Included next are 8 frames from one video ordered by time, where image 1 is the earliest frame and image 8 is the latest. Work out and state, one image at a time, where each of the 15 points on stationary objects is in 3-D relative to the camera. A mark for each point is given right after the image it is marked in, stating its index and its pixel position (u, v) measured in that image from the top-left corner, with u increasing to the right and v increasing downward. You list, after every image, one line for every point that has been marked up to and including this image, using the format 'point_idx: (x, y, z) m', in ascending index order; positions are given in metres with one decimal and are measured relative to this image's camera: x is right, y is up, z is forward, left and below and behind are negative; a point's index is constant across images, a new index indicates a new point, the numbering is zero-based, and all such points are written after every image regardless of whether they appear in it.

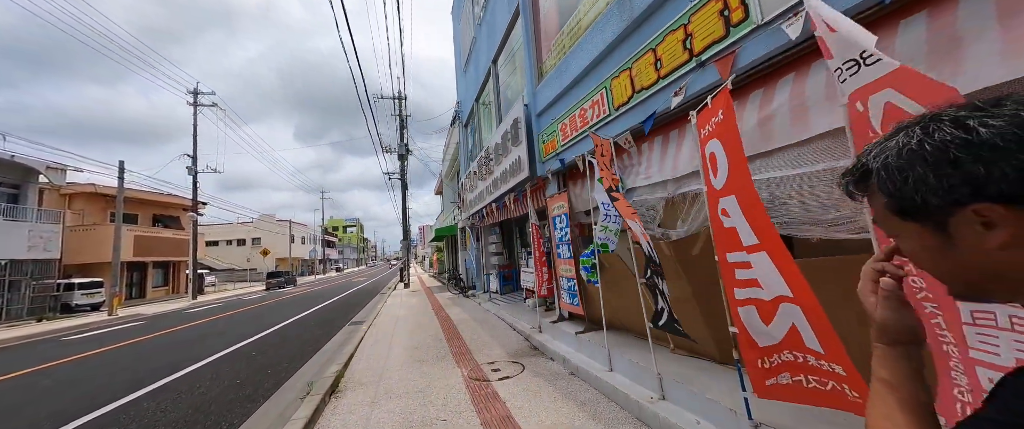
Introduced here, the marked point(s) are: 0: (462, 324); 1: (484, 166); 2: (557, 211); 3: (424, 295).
0: (-1.2, -2.7, +7.8) m
1: (-0.9, +1.4, +9.4) m
2: (+0.8, +0.1, +5.3) m
3: (-4.2, -3.9, +15.1) m
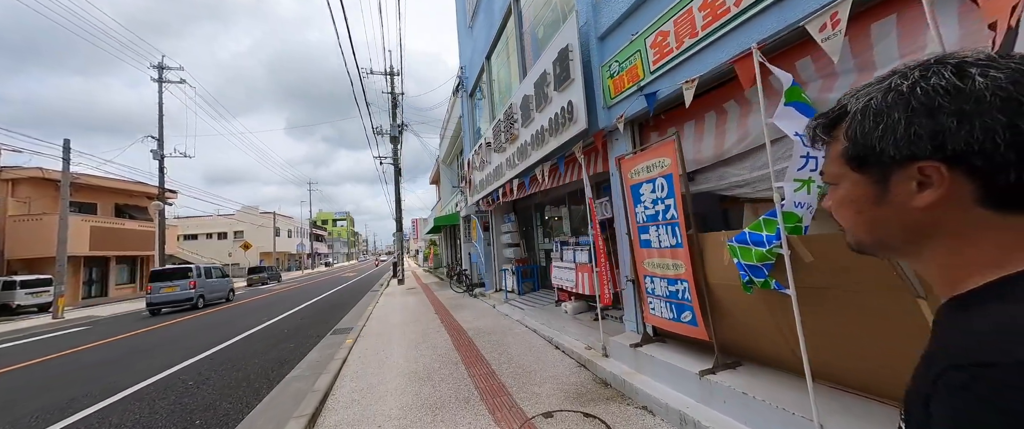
0: (-0.6, -2.3, +5.9) m
1: (-0.3, +1.9, +7.4) m
2: (+1.4, +0.4, +3.4) m
3: (-3.7, -3.3, +13.2) m
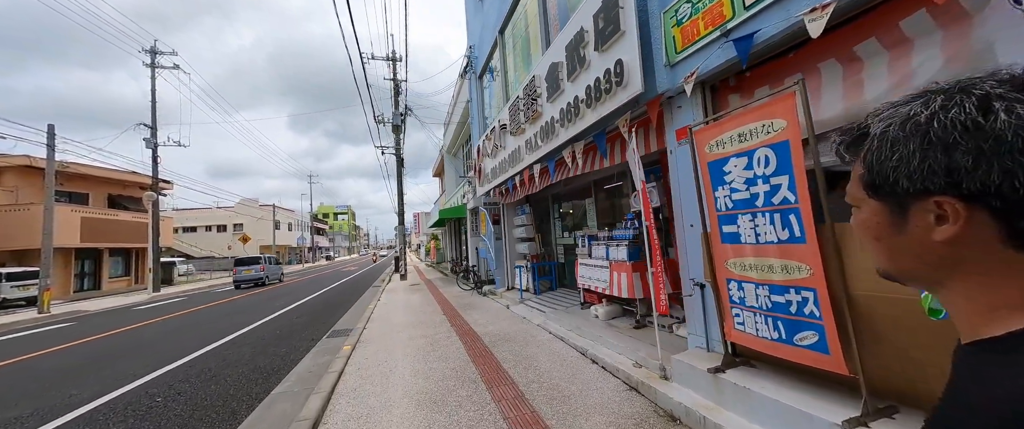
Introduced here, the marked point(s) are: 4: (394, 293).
0: (-0.2, -2.1, +5.1) m
1: (+0.1, +2.1, +6.5) m
2: (+1.8, +0.6, +2.6) m
3: (-3.3, -3.0, +12.4) m
4: (-4.8, -3.2, +12.9) m
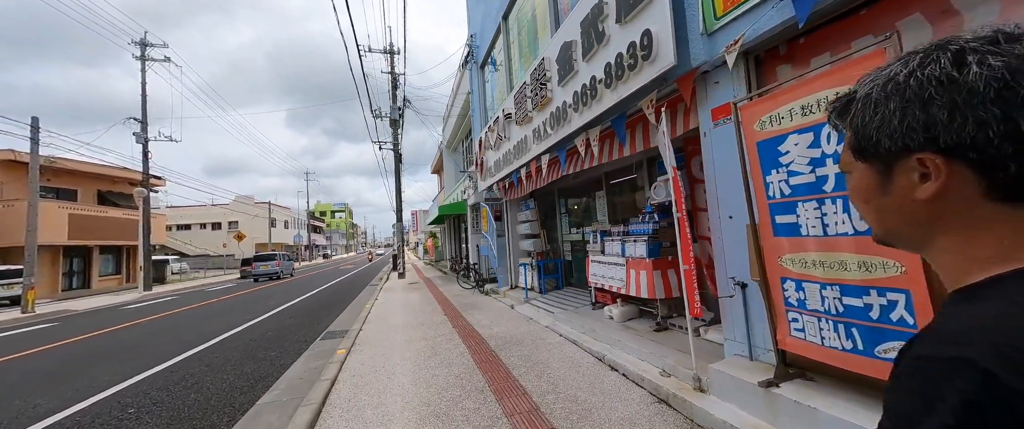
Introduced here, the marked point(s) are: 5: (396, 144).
0: (-0.1, -2.0, +4.7) m
1: (+0.2, +2.2, +6.1) m
2: (+2.0, +0.7, +2.2) m
3: (-3.2, -2.9, +12.0) m
4: (-4.8, -3.1, +12.5) m
5: (-6.8, +4.1, +18.5) m
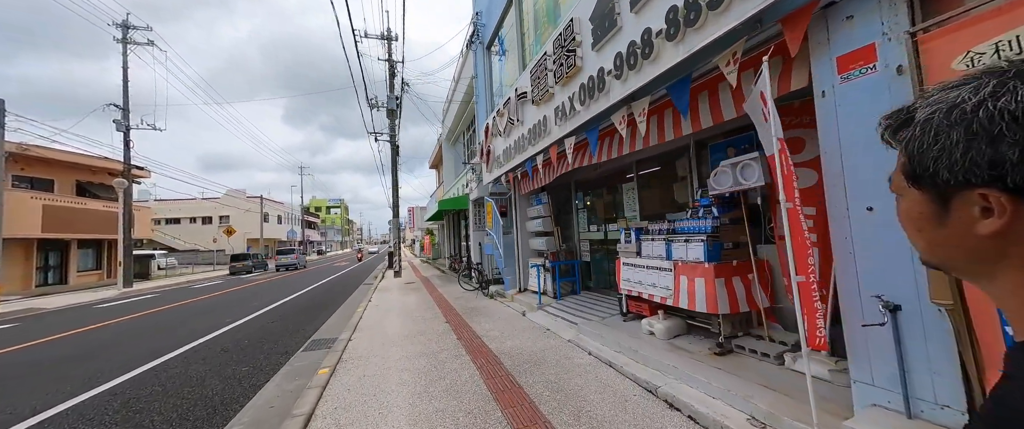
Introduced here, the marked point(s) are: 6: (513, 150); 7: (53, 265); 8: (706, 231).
0: (+0.1, -1.9, +3.8) m
1: (+0.5, +2.3, +5.2) m
2: (+2.3, +0.7, +1.3) m
3: (-3.1, -2.7, +11.1) m
4: (-4.6, -2.9, +11.6) m
5: (-6.6, +4.4, +17.6) m
6: (0.0, +1.4, +6.8) m
7: (-27.8, -3.1, +19.1) m
8: (+2.2, -0.2, +3.5) m
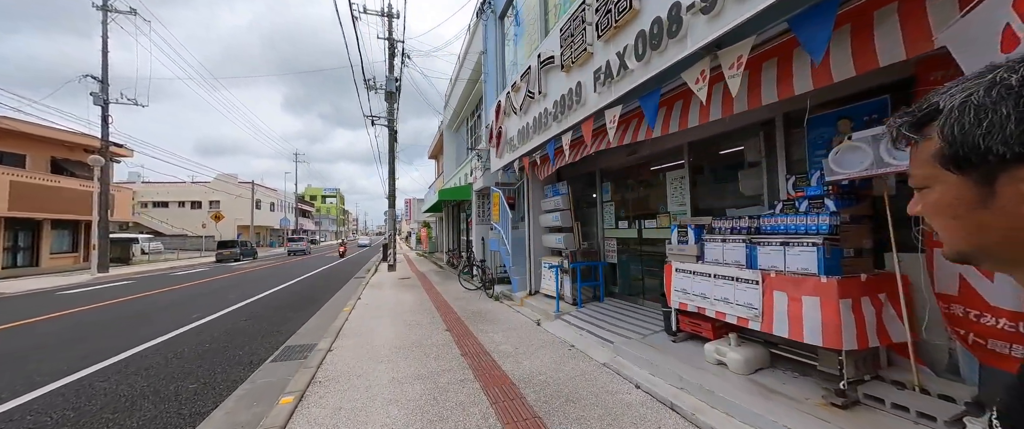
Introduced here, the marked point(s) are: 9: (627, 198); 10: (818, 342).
0: (+0.4, -1.8, +2.8) m
1: (+0.9, +2.4, +4.2) m
2: (+2.6, +0.7, +0.3) m
3: (-2.9, -2.4, +10.1) m
4: (-4.5, -2.5, +10.6) m
5: (-6.3, +4.9, +16.4) m
6: (+0.4, +1.6, +5.8) m
7: (-27.7, -1.8, +17.8) m
8: (+2.5, -0.1, +2.5) m
9: (+2.1, +0.3, +5.7) m
10: (+2.3, -0.9, +2.4) m
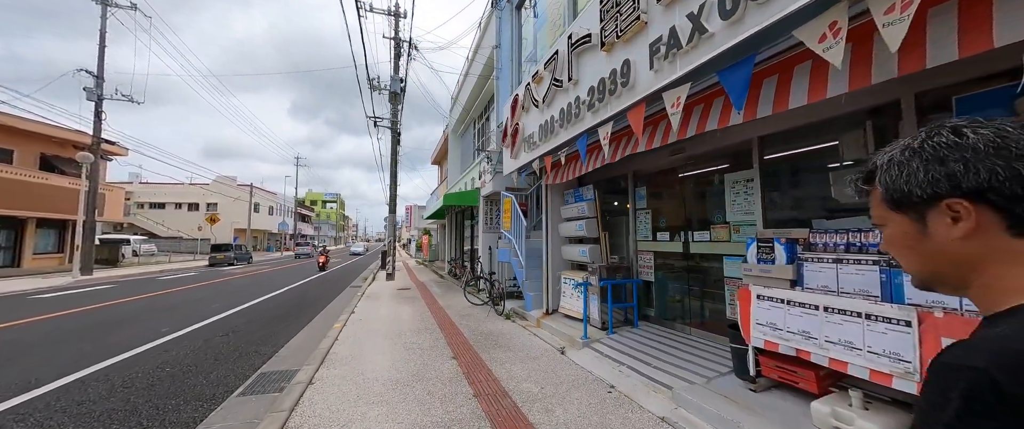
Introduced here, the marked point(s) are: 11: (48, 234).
0: (+0.7, -1.8, +1.9) m
1: (+1.3, +2.3, +3.4) m
2: (+3.0, +0.7, -0.5) m
3: (-2.7, -2.5, +9.2) m
4: (-4.2, -2.7, +9.7) m
5: (-5.8, +4.6, +15.7) m
6: (+0.7, +1.4, +5.0) m
7: (-27.4, -1.7, +17.0) m
8: (+2.8, -0.2, +1.7) m
9: (+2.4, +0.1, +4.8) m
10: (+2.6, -1.0, +1.5) m
11: (-28.5, -1.2, +19.4) m
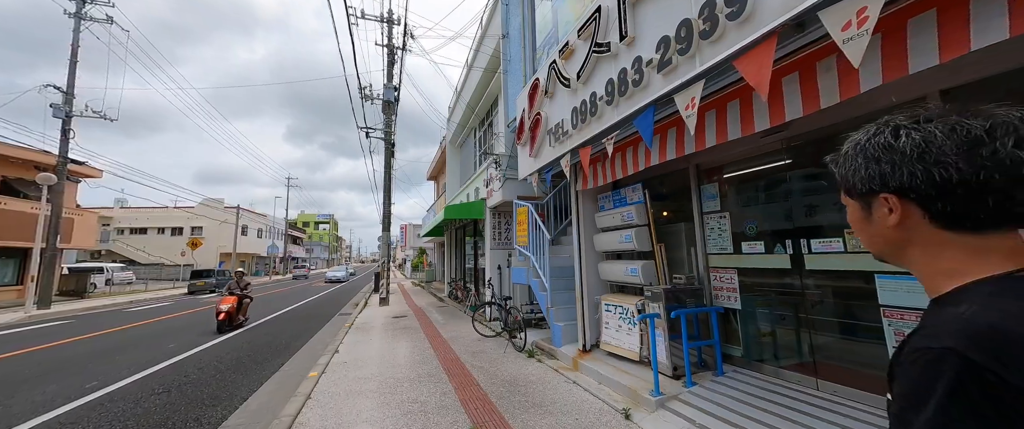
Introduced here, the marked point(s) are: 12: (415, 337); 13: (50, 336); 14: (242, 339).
0: (+1.1, -1.7, +0.6) m
1: (+1.6, +2.3, +2.3) m
2: (+3.4, +1.0, -1.7) m
3: (-2.3, -2.9, +7.7) m
4: (-3.8, -3.1, +8.2) m
5: (-5.7, +3.8, +14.6) m
6: (+1.1, +1.4, +3.8) m
7: (-27.1, -3.1, +15.2) m
8: (+3.2, -0.1, +0.5) m
9: (+2.8, +0.1, +3.6) m
10: (+3.1, -0.9, +0.2) m
11: (-28.3, -2.8, +17.6) m
12: (-2.3, -2.9, +7.4) m
13: (-16.3, -4.3, +11.2) m
14: (-6.9, -3.3, +8.2) m
